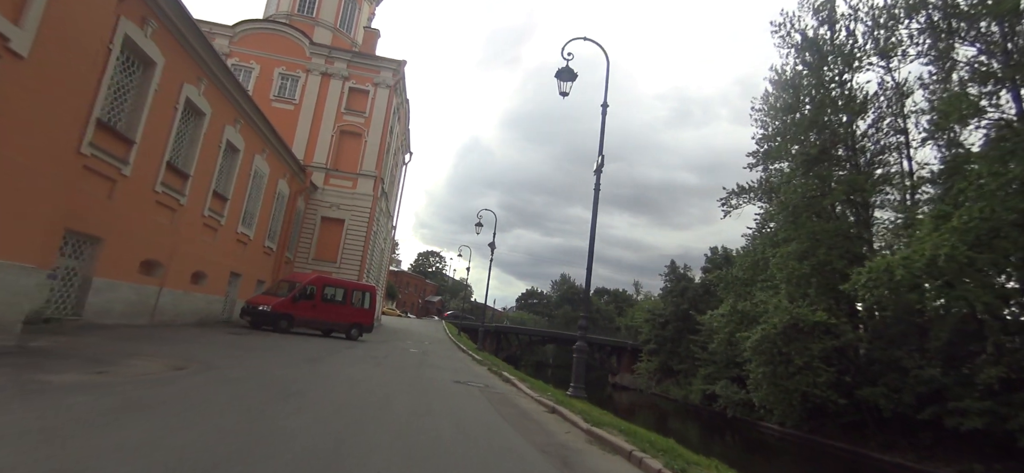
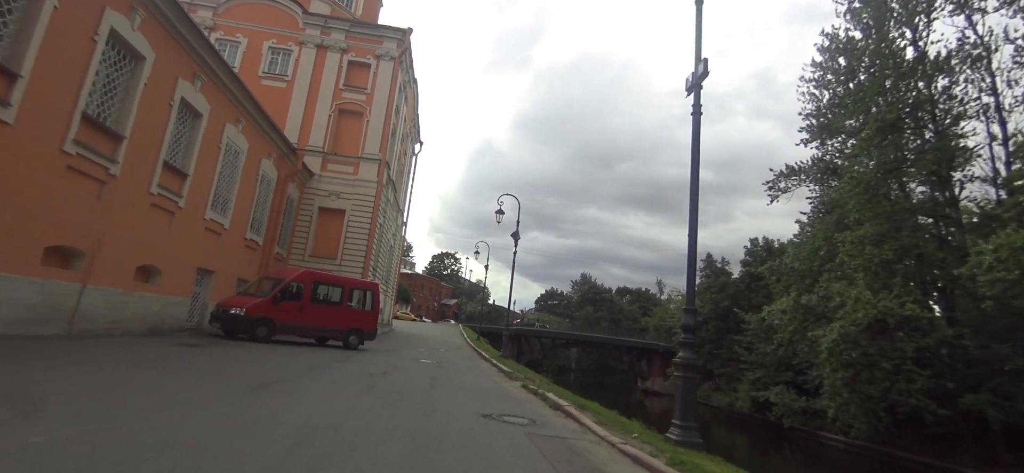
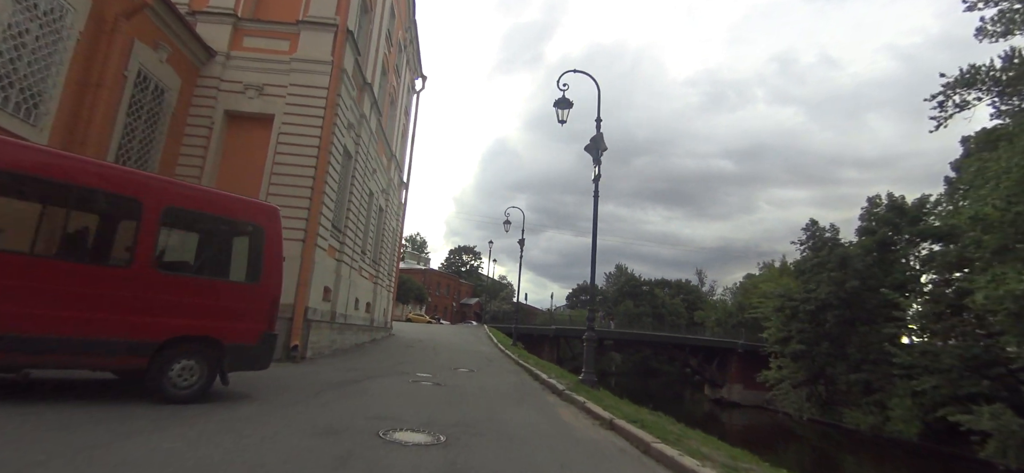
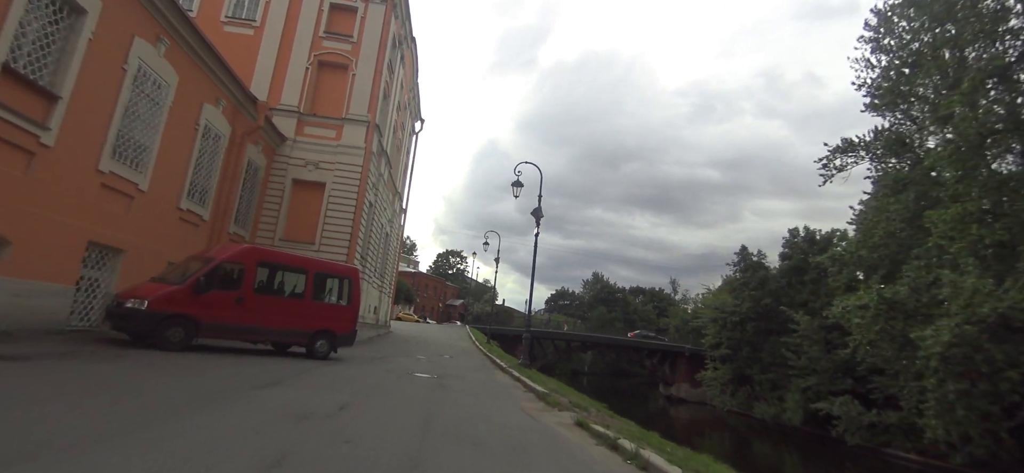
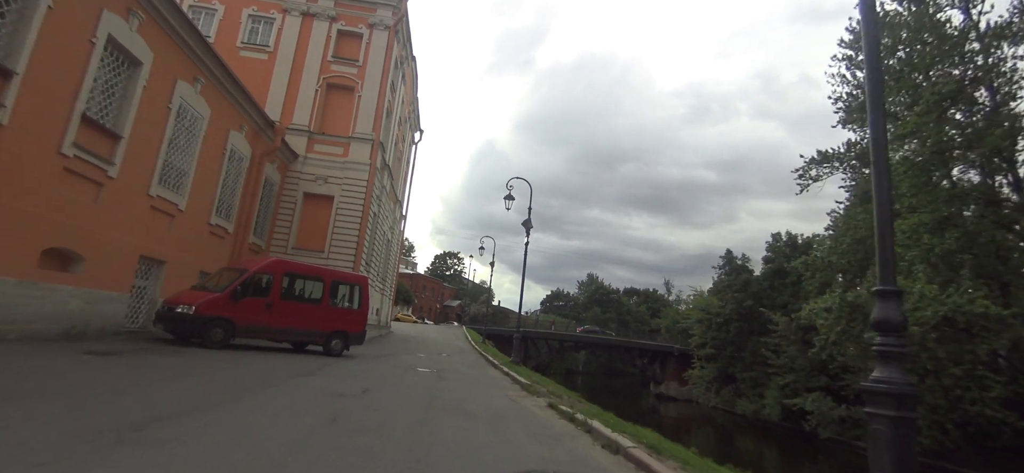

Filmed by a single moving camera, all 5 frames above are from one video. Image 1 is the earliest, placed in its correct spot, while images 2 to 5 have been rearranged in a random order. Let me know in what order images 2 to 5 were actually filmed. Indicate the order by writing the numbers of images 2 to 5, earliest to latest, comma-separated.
2, 5, 4, 3
